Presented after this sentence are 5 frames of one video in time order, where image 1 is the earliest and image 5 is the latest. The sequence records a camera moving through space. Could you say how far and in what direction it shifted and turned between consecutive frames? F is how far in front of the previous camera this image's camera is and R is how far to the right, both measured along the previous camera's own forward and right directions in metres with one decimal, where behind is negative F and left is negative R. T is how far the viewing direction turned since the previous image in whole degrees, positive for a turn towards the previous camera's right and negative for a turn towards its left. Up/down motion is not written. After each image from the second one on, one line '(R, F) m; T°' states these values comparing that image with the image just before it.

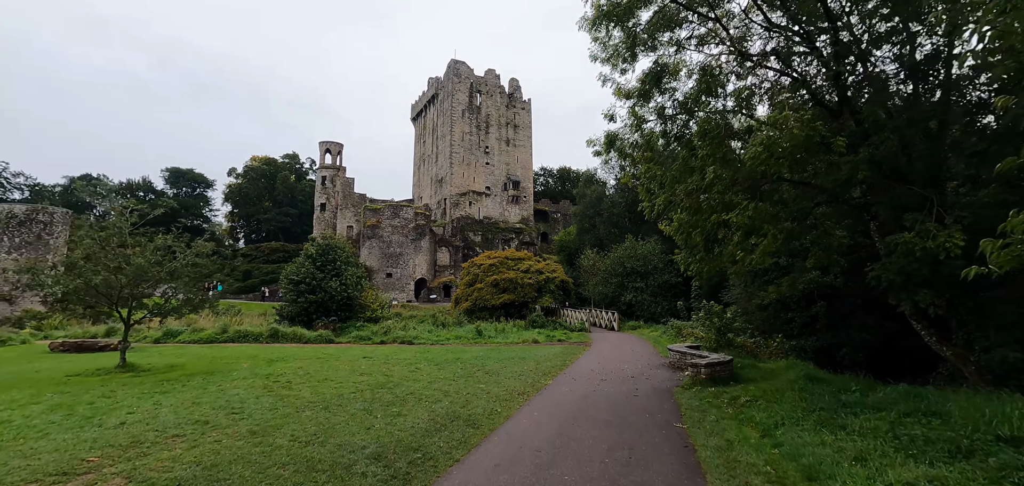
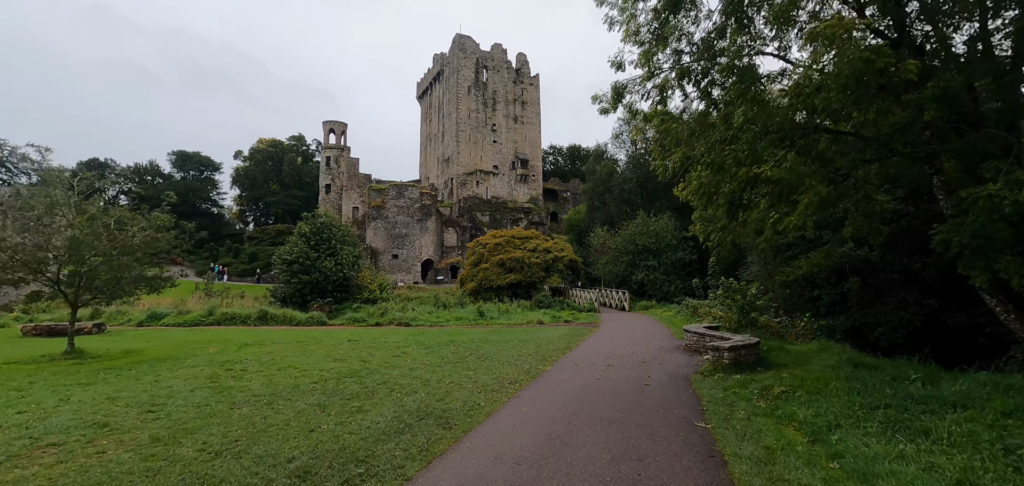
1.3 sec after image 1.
(+0.4, +1.3) m; -1°
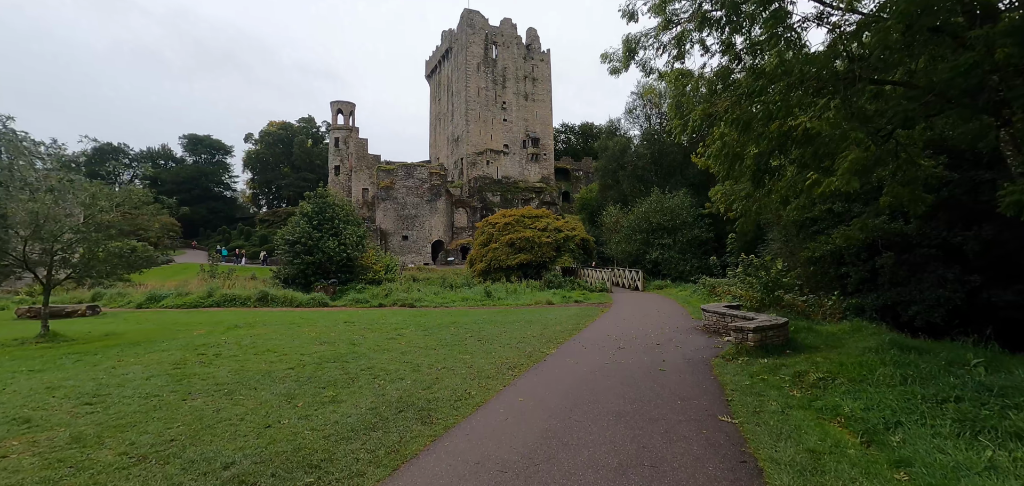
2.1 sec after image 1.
(+0.2, +0.8) m; -2°
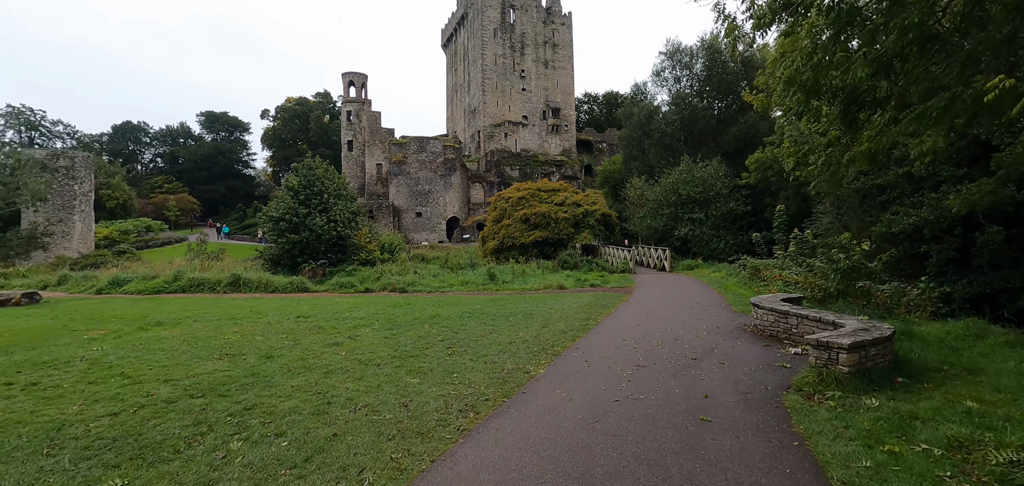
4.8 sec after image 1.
(+0.6, +2.4) m; -3°
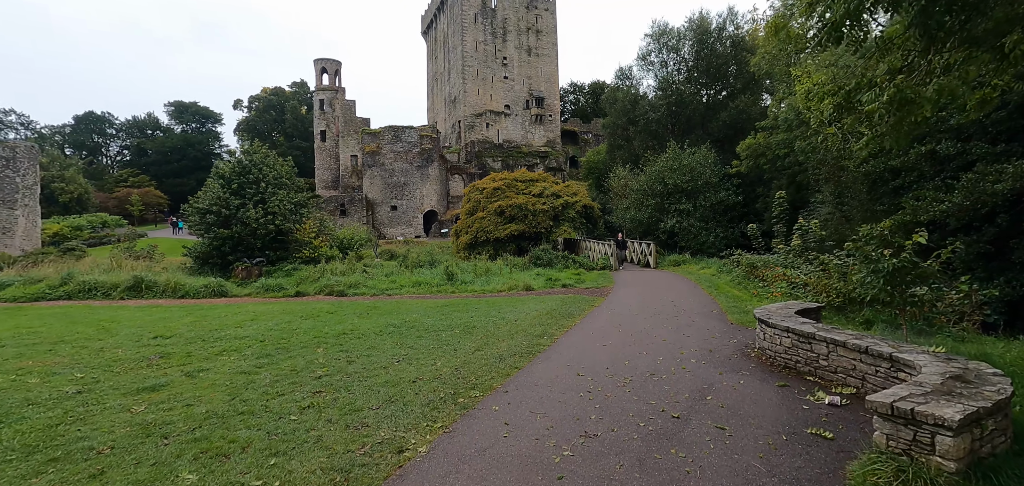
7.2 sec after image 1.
(+0.9, +2.1) m; +1°
